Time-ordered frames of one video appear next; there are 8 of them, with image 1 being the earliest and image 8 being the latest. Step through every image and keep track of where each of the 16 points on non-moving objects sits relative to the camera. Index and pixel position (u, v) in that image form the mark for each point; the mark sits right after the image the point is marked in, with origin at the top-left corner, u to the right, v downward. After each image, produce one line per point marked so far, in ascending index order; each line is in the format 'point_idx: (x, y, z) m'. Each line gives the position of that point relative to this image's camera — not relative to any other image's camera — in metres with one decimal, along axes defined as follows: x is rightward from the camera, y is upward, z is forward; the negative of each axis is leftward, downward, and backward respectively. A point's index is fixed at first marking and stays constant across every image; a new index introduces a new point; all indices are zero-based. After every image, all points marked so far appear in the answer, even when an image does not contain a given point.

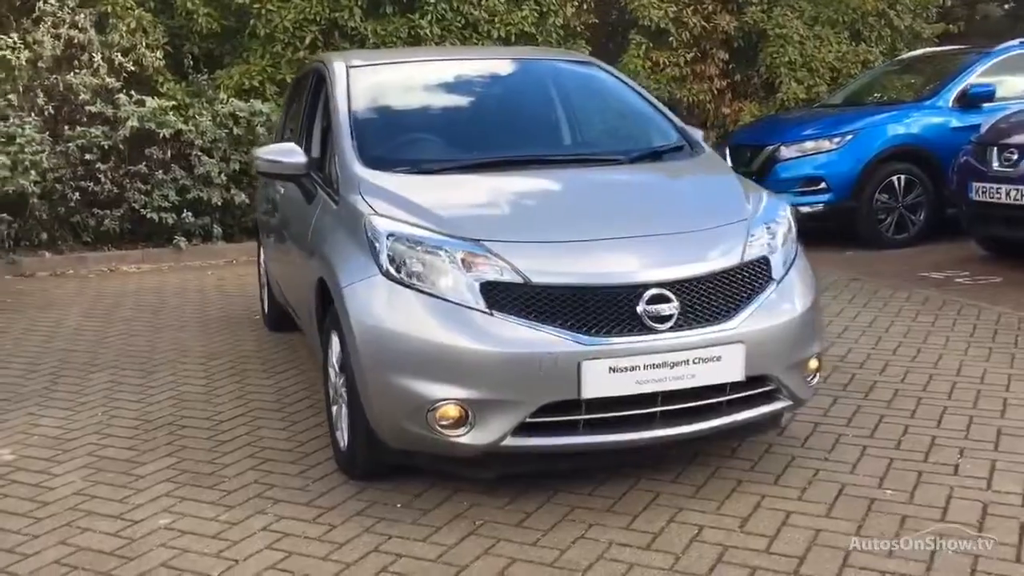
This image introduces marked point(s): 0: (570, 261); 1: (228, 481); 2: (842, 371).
0: (+0.2, +0.1, +3.5) m
1: (-1.1, -0.8, +4.1) m
2: (+1.8, -0.4, +5.4) m
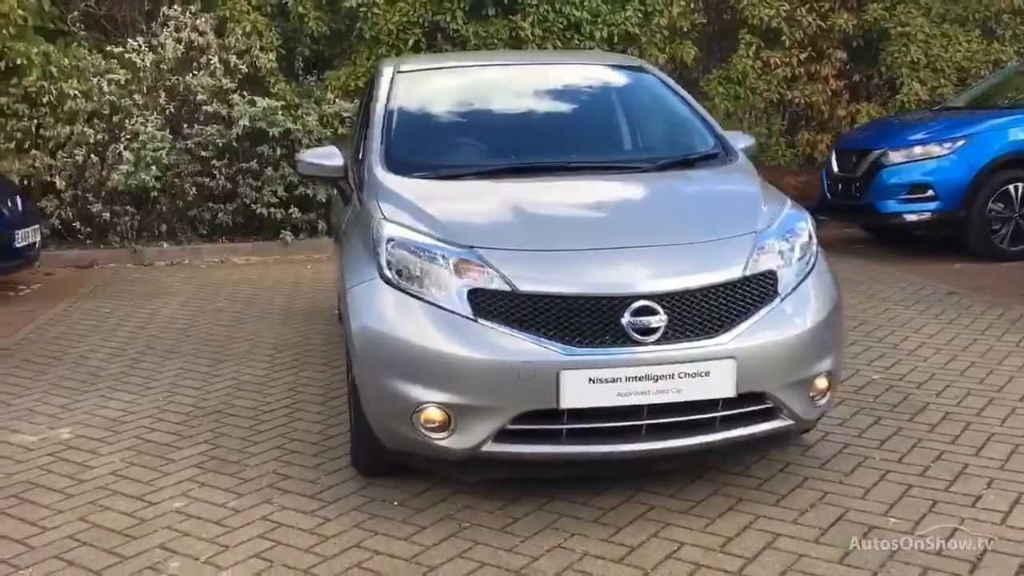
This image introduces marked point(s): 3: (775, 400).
0: (+0.2, +0.1, +3.5) m
1: (-1.1, -0.8, +4.3) m
2: (+2.0, -0.5, +5.2) m
3: (+0.9, -0.4, +3.6) m
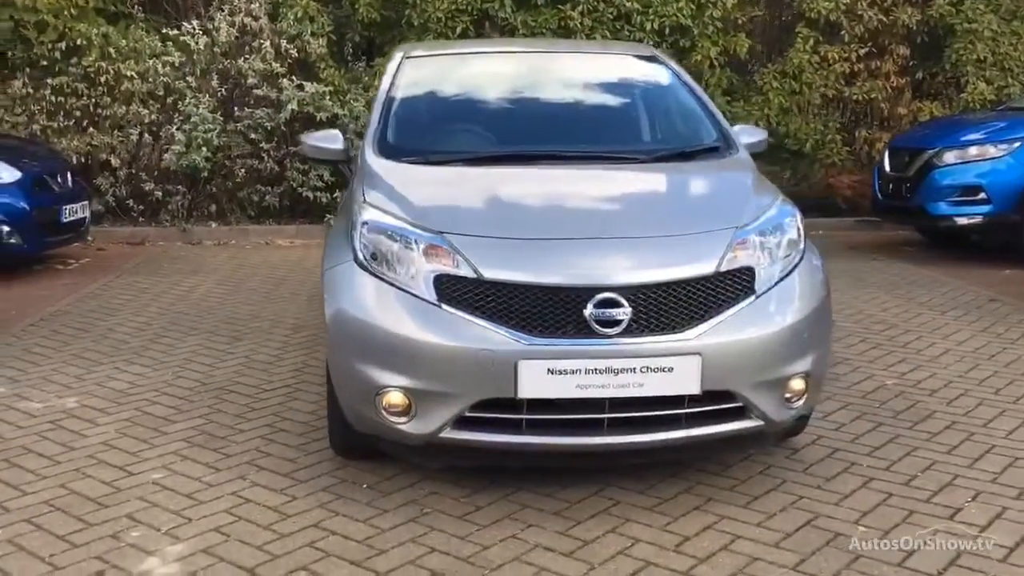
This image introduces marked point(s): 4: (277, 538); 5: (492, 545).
0: (0.0, +0.1, +3.5) m
1: (-1.2, -0.7, +4.4) m
2: (+1.9, -0.5, +5.0) m
3: (+0.8, -0.4, +3.6) m
4: (-0.8, -0.8, +3.4) m
5: (-0.1, -0.8, +3.4) m
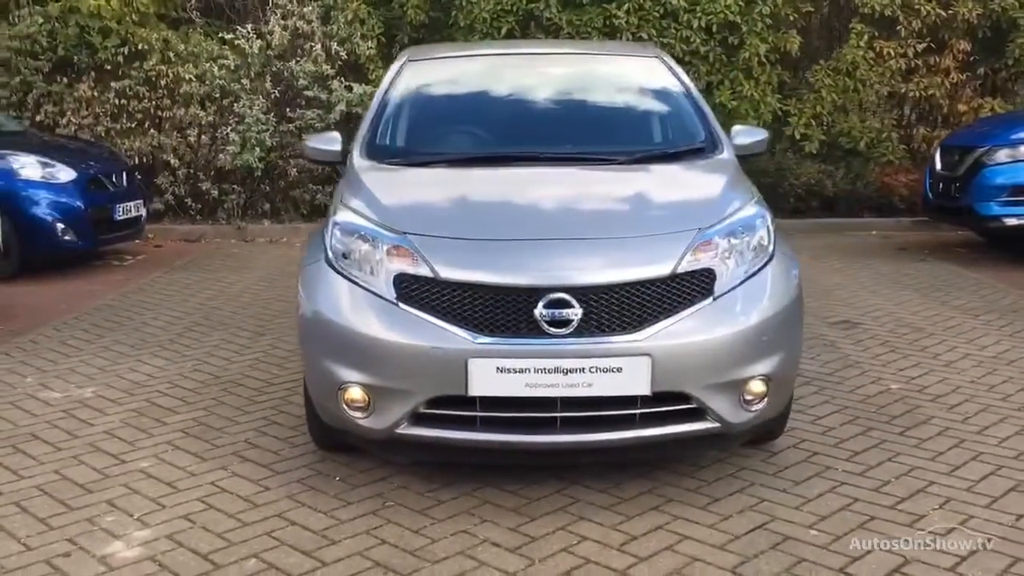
0: (-0.1, +0.1, +3.6) m
1: (-1.3, -0.7, +4.5) m
2: (+1.9, -0.6, +4.9) m
3: (+0.6, -0.4, +3.6) m
4: (-1.0, -0.8, +3.6) m
5: (-0.2, -0.8, +3.4) m
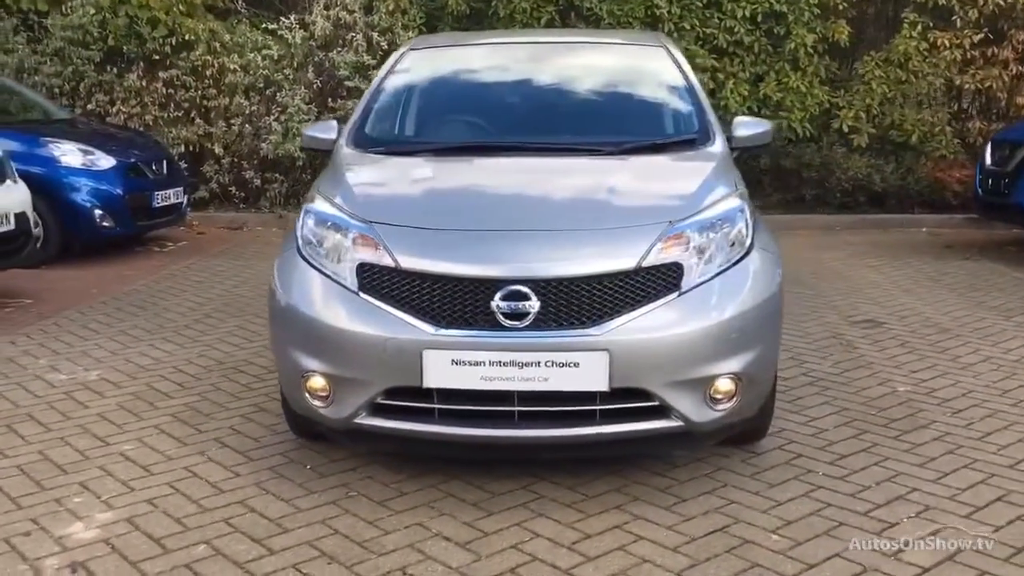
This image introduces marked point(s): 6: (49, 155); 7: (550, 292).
0: (-0.2, +0.1, +3.5) m
1: (-1.3, -0.6, +4.6) m
2: (+1.8, -0.5, +4.7) m
3: (+0.5, -0.4, +3.5) m
4: (-1.1, -0.8, +3.6) m
5: (-0.4, -0.8, +3.4) m
6: (-4.0, +1.1, +8.8) m
7: (+0.1, 0.0, +3.4) m
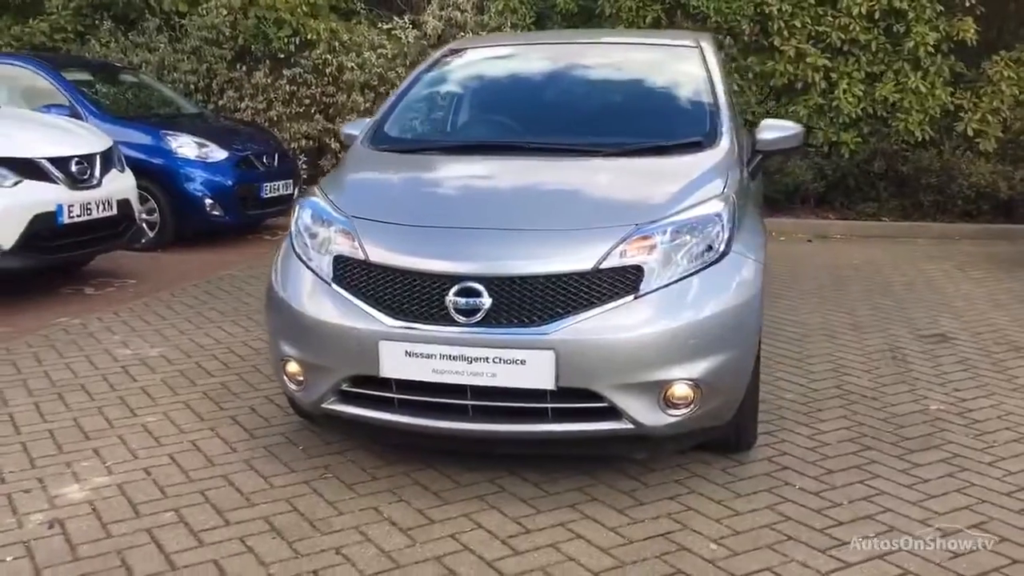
0: (-0.4, +0.2, +3.6) m
1: (-1.3, -0.5, +4.9) m
2: (+1.9, -0.6, +4.5) m
3: (+0.3, -0.4, +3.5) m
4: (-1.2, -0.7, +3.8) m
5: (-0.6, -0.8, +3.6) m
6: (-3.2, +1.3, +9.4) m
7: (0.0, 0.0, +3.5) m
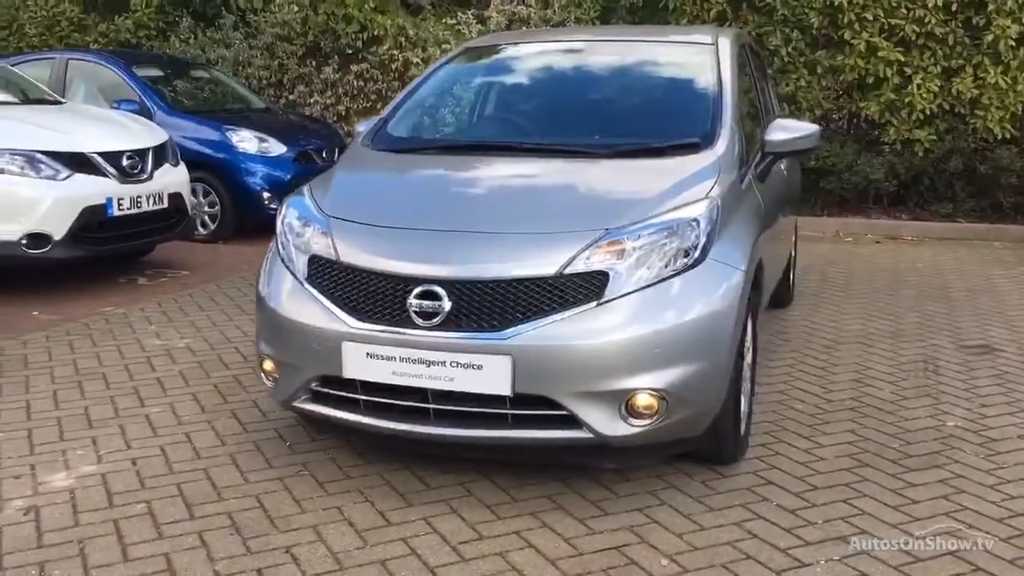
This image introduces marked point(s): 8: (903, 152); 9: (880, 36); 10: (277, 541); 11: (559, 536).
0: (-0.5, +0.2, +3.6) m
1: (-1.3, -0.5, +4.9) m
2: (+1.8, -0.6, +4.3) m
3: (+0.2, -0.4, +3.4) m
4: (-1.3, -0.7, +3.9) m
5: (-0.7, -0.8, +3.6) m
6: (-2.7, +1.4, +9.6) m
7: (-0.2, 0.0, +3.4) m
8: (+3.9, +1.4, +10.2) m
9: (+3.6, +2.4, +9.9) m
10: (-0.8, -0.8, +3.4) m
11: (+0.2, -0.8, +3.4) m
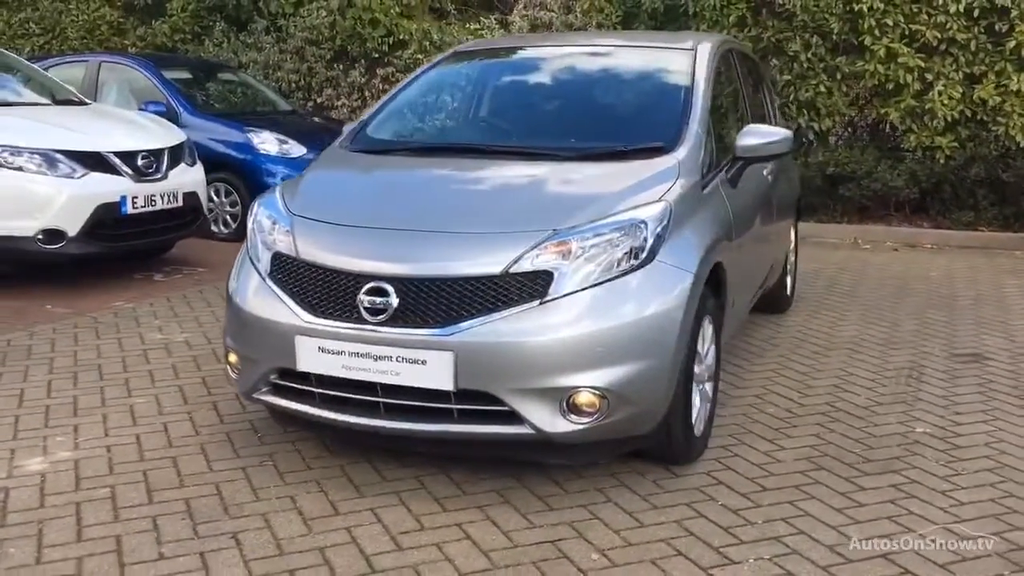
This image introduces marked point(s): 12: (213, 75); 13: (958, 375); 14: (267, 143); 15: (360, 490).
0: (-0.7, +0.2, +3.7) m
1: (-1.4, -0.5, +5.1) m
2: (+1.7, -0.7, +4.3) m
3: (0.0, -0.4, +3.5) m
4: (-1.5, -0.7, +4.1) m
5: (-0.9, -0.8, +3.7) m
6: (-2.5, +1.4, +9.9) m
7: (-0.3, 0.0, +3.5) m
8: (+4.1, +1.3, +10.1) m
9: (+3.7, +2.4, +9.8) m
10: (-1.0, -0.8, +3.5) m
11: (0.0, -0.8, +3.4) m
12: (-3.3, +2.3, +11.3) m
13: (+2.4, -0.5, +5.4) m
14: (-2.4, +1.4, +9.9) m
15: (-0.6, -0.7, +3.8) m
